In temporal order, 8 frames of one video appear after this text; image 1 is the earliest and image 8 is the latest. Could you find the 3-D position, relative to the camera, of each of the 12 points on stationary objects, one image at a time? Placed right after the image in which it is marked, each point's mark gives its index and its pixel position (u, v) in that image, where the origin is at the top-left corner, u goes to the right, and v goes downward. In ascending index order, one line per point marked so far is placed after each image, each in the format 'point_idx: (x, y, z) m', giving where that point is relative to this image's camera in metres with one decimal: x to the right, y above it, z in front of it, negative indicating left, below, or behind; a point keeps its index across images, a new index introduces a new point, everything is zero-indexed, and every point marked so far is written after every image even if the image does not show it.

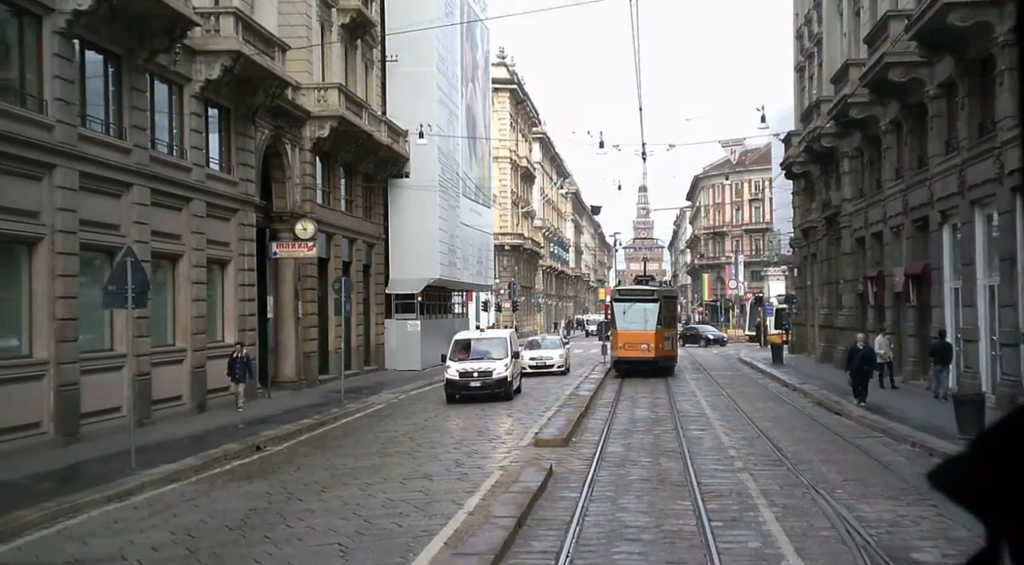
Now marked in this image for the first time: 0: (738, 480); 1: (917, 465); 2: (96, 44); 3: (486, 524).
0: (+3.0, -2.6, +14.5) m
1: (+5.8, -2.6, +15.8) m
2: (-7.4, +4.3, +19.9) m
3: (-0.3, -2.5, +11.1) m
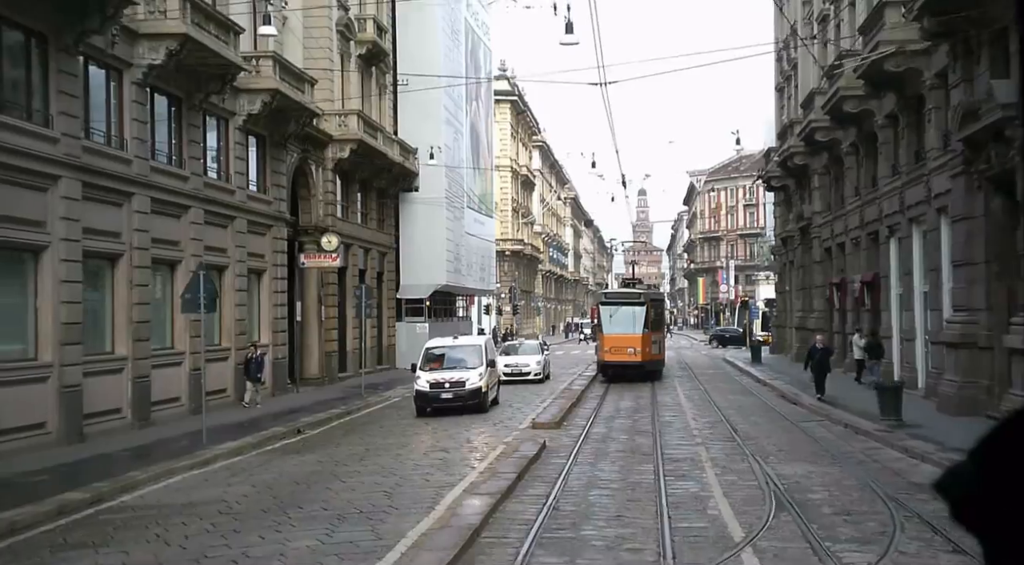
0: (+3.0, -2.8, +18.2) m
1: (+5.8, -2.8, +19.5) m
2: (-7.4, +4.1, +23.5) m
3: (-0.2, -2.6, +14.7) m
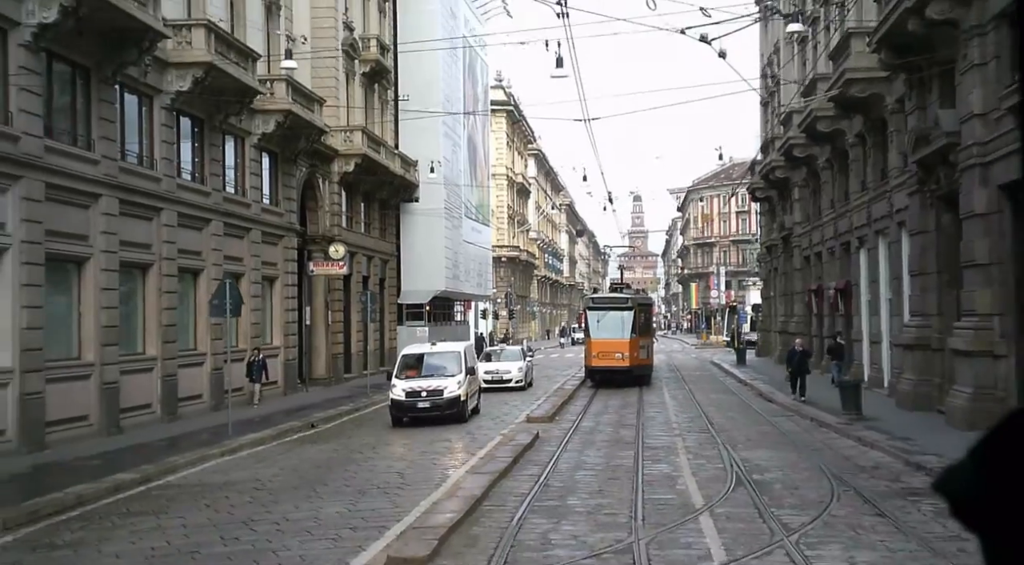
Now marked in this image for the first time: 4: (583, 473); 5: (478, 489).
0: (+2.9, -2.9, +20.3) m
1: (+5.7, -2.9, +21.6) m
2: (-7.5, +3.9, +25.7) m
3: (-0.3, -2.8, +16.8) m
4: (+1.0, -2.8, +16.2) m
5: (-0.4, -2.7, +14.1) m
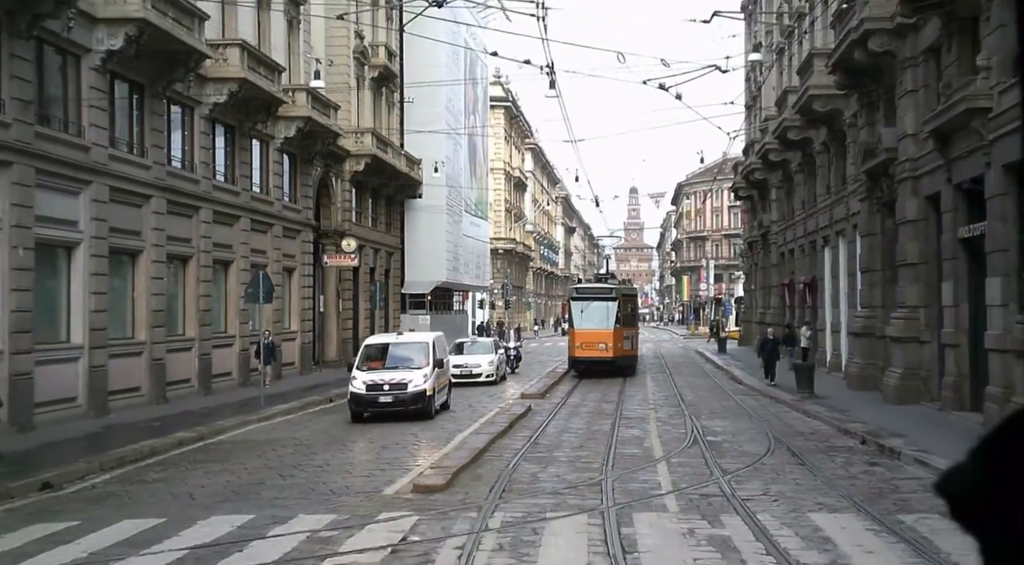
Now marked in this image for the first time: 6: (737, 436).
0: (+2.8, -2.8, +23.5) m
1: (+5.7, -2.8, +24.9) m
2: (-7.5, +4.2, +28.8) m
3: (-0.4, -2.6, +20.1) m
4: (+1.0, -2.7, +19.4) m
5: (-0.5, -2.6, +17.3) m
6: (+3.9, -2.7, +19.0) m
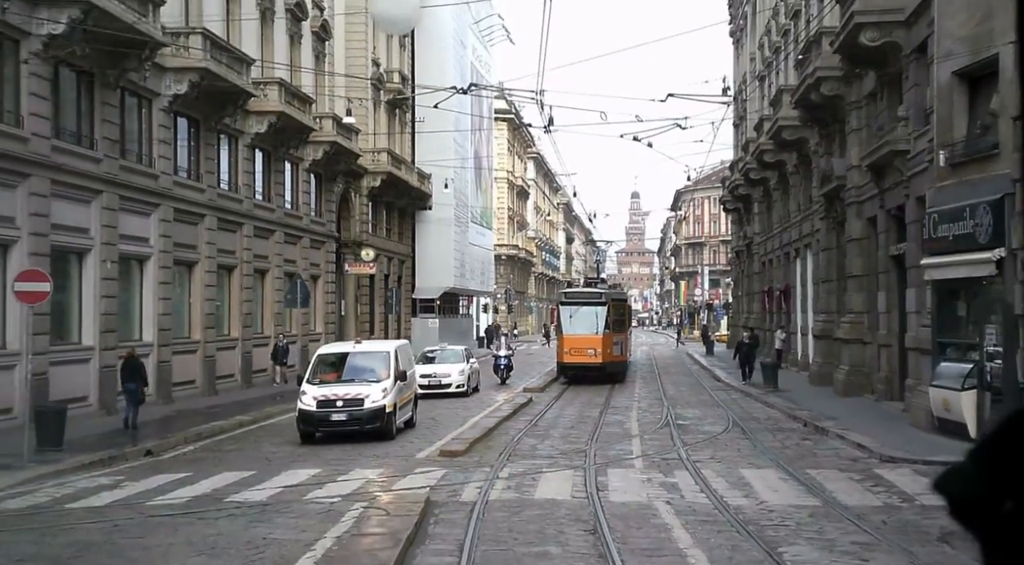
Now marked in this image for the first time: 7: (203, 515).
0: (+2.9, -3.0, +27.4) m
1: (+5.7, -3.0, +28.8) m
2: (-7.4, +4.0, +32.7) m
3: (-0.3, -2.8, +24.0) m
4: (+1.0, -2.9, +23.3) m
5: (-0.4, -2.8, +21.2) m
6: (+4.0, -2.9, +22.9) m
7: (-3.5, -2.6, +12.4) m
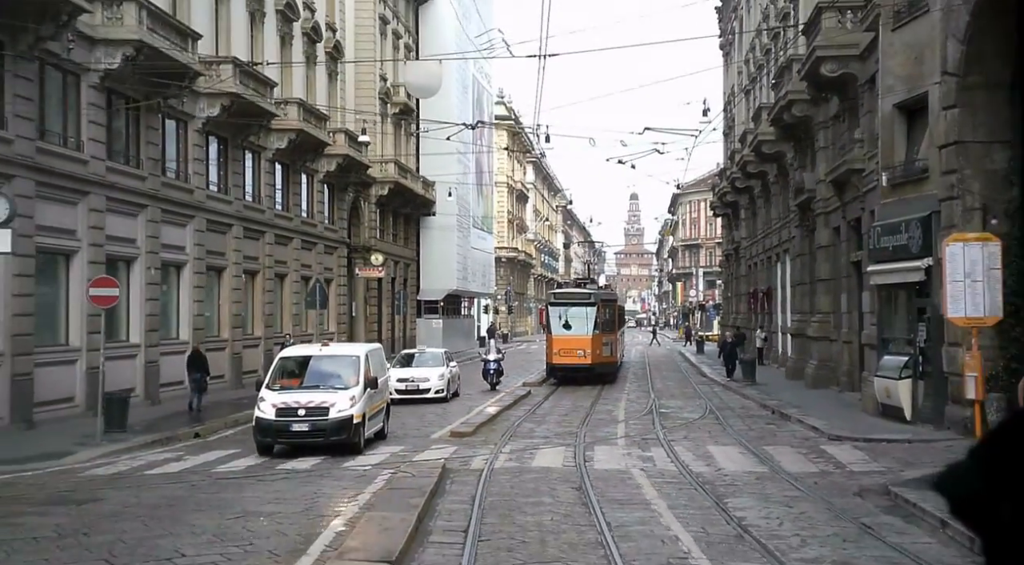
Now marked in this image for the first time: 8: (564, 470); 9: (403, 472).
0: (+2.9, -3.1, +30.2) m
1: (+5.8, -3.1, +31.5) m
2: (-7.4, +3.9, +35.5) m
3: (-0.3, -2.9, +26.7) m
4: (+1.0, -3.0, +26.1) m
5: (-0.4, -2.8, +24.0) m
6: (+4.0, -2.9, +25.7) m
7: (-3.5, -2.7, +15.2) m
8: (+0.8, -2.7, +15.9) m
9: (-1.5, -2.6, +15.2) m
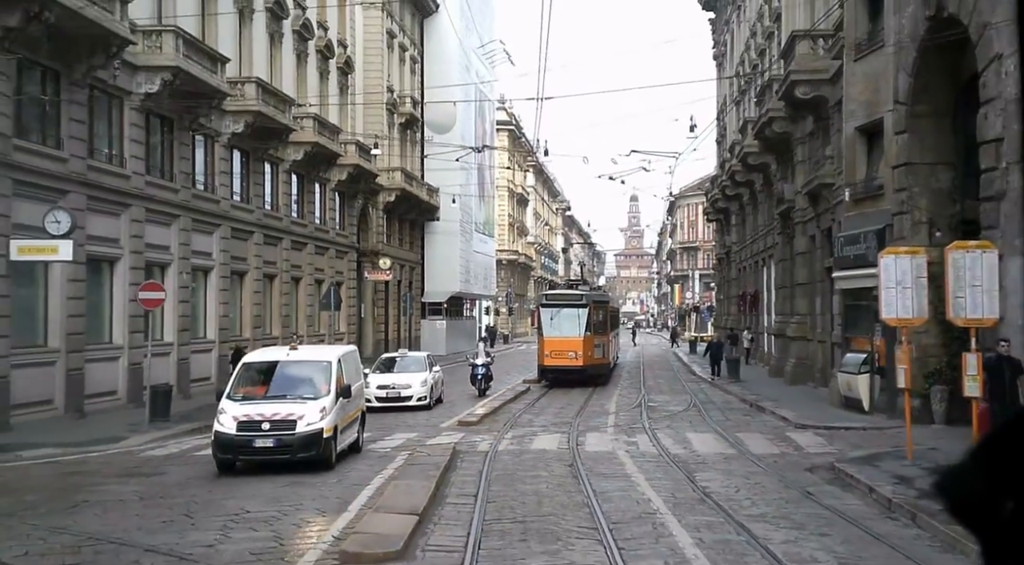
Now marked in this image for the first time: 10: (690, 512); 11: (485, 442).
0: (+2.9, -3.2, +32.6) m
1: (+5.8, -3.2, +33.9) m
2: (-7.4, +3.8, +37.9) m
3: (-0.3, -3.0, +29.1) m
4: (+1.1, -3.1, +28.5) m
5: (-0.4, -2.9, +26.4) m
6: (+4.0, -3.1, +28.1) m
7: (-3.4, -2.8, +17.6) m
8: (+0.8, -2.8, +18.2) m
9: (-1.5, -2.7, +17.6) m
10: (+2.0, -2.6, +12.7) m
11: (-0.5, -2.8, +19.7) m
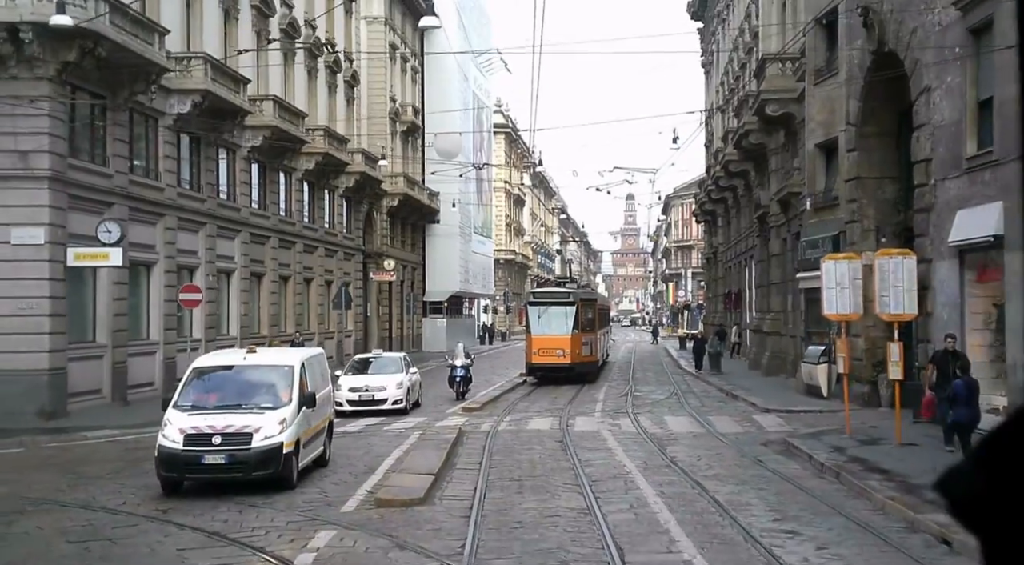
0: (+2.9, -3.2, +35.3) m
1: (+5.7, -3.2, +36.7) m
2: (-7.5, +3.8, +40.6) m
3: (-0.3, -3.0, +31.9) m
4: (+1.0, -3.1, +31.2) m
5: (-0.4, -3.0, +29.1) m
6: (+4.0, -3.1, +30.8) m
7: (-3.5, -2.8, +20.3) m
8: (+0.7, -2.8, +21.0) m
9: (-1.5, -2.7, +20.4) m
10: (+2.0, -2.7, +15.5) m
11: (-0.5, -2.9, +22.5) m
